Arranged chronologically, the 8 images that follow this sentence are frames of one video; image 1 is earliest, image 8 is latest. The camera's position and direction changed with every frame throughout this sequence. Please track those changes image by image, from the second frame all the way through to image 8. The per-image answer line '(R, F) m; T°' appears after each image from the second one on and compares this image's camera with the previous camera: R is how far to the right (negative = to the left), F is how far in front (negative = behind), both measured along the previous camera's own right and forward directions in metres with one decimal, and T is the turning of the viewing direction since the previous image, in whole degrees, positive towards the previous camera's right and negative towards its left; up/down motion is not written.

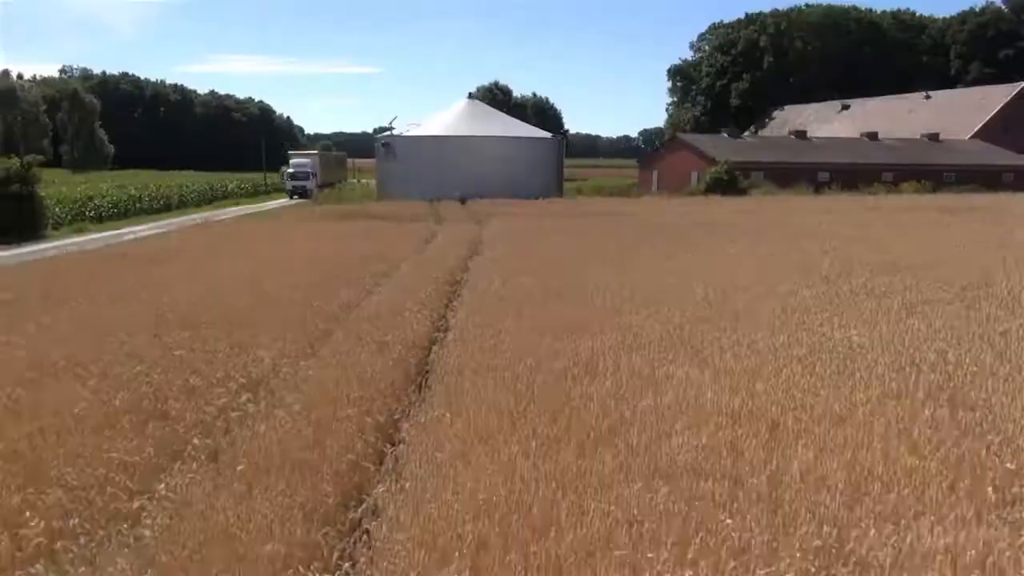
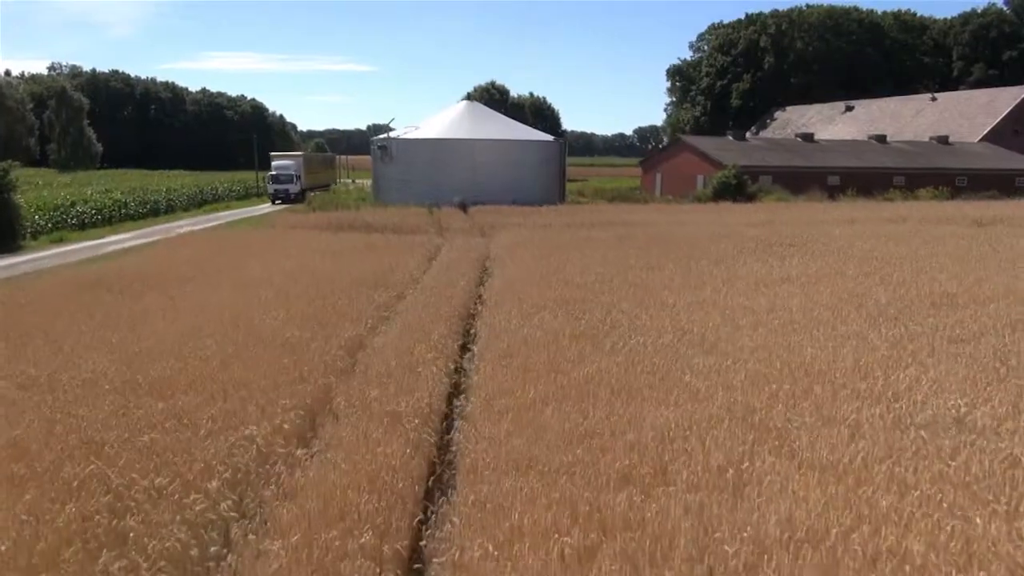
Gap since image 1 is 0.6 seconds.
(-0.5, +1.5) m; 0°
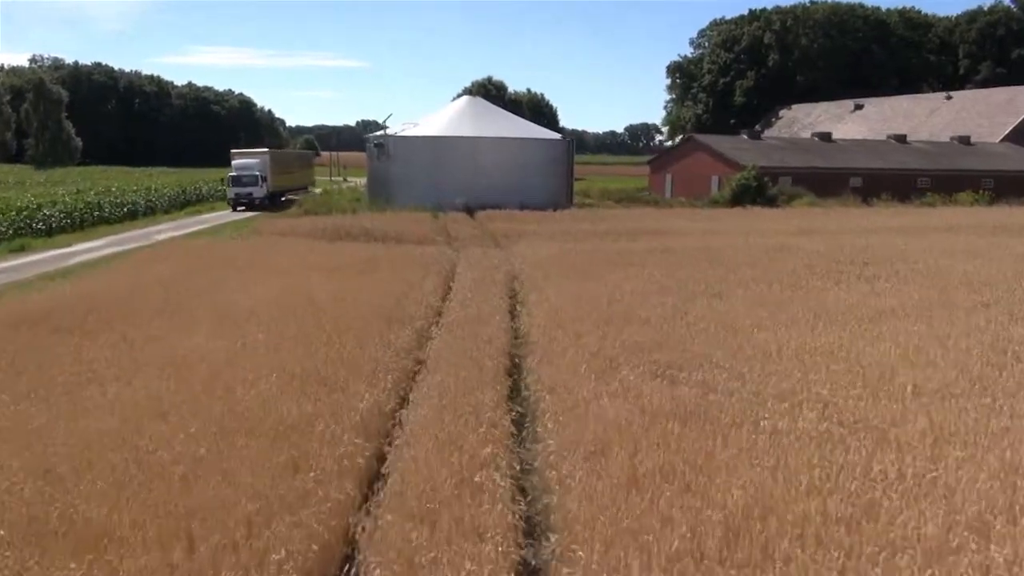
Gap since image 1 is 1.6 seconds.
(-1.0, +2.9) m; +1°
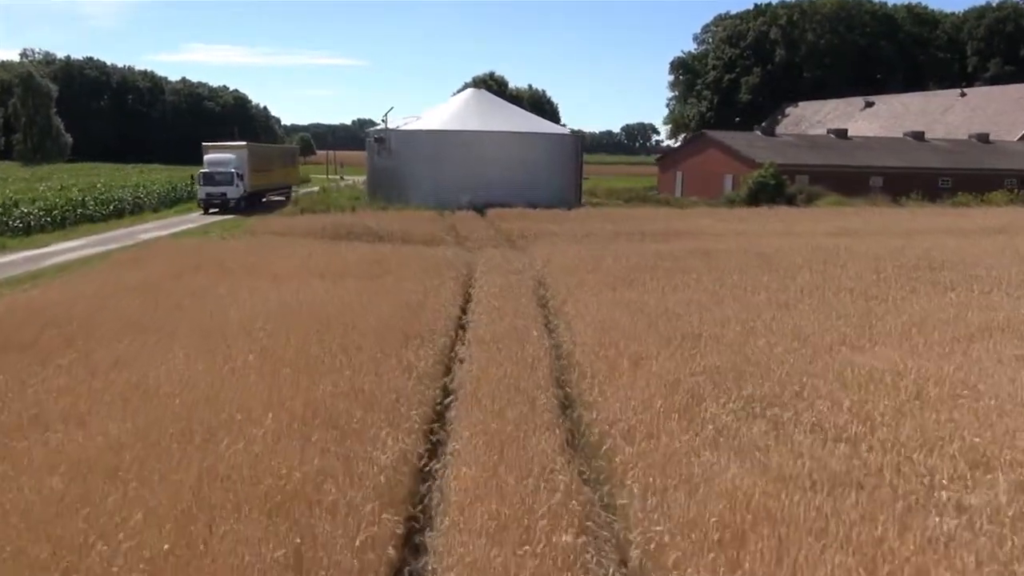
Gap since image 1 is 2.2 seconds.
(-0.7, +2.0) m; 0°
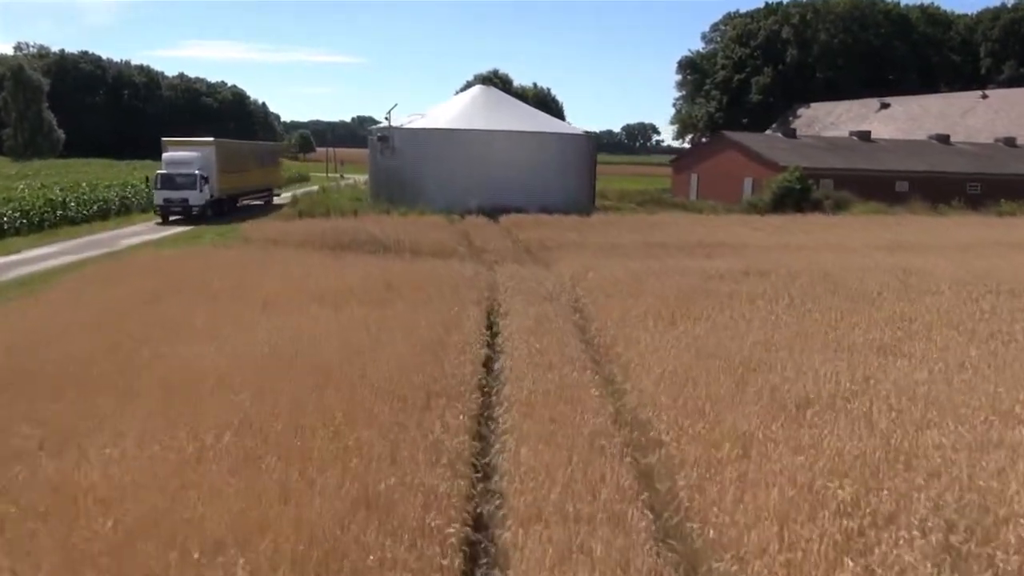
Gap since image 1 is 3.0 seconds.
(-0.7, +2.3) m; 0°
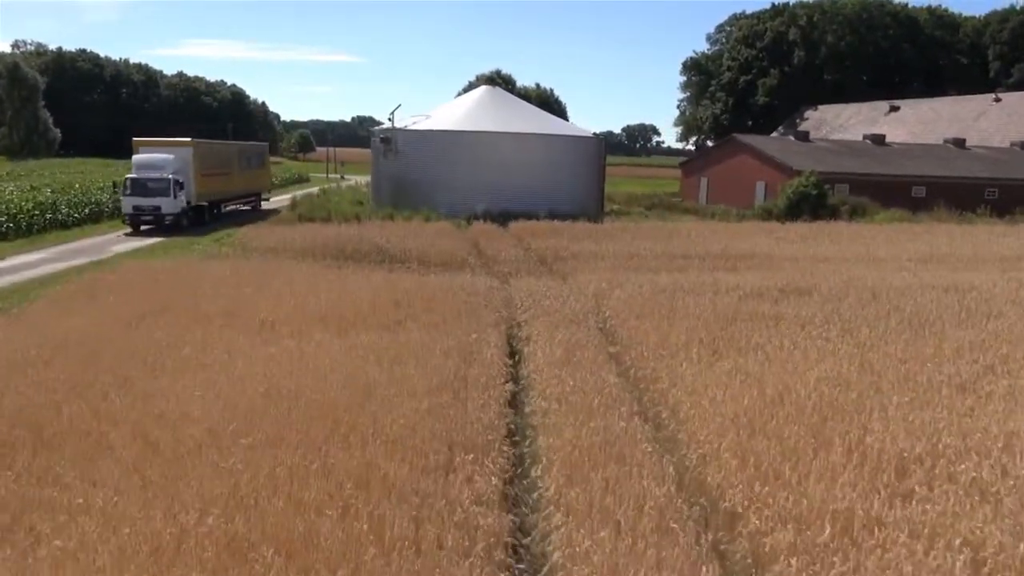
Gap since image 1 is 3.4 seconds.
(-0.4, +1.2) m; 0°
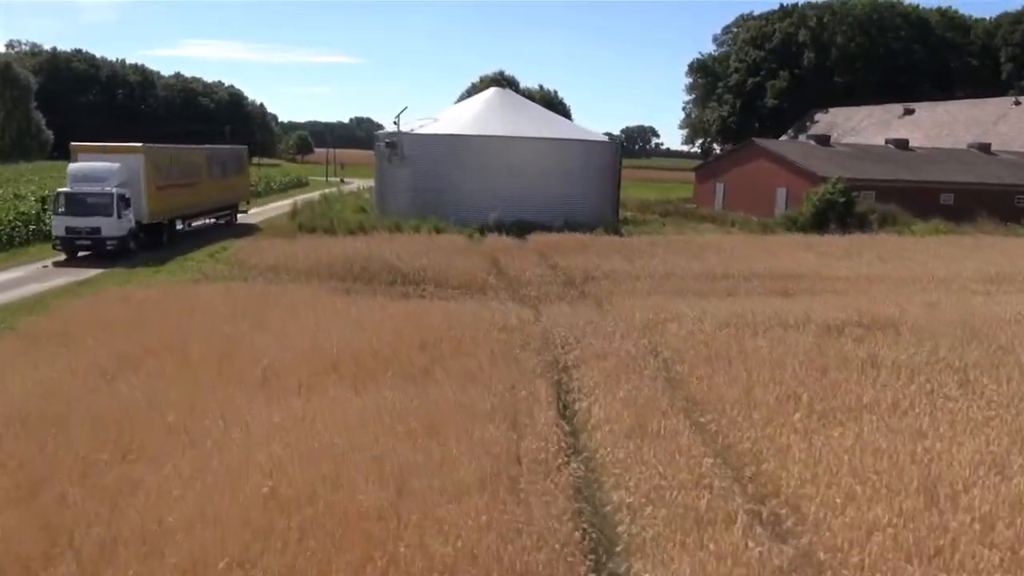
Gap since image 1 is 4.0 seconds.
(-0.8, +1.9) m; 0°
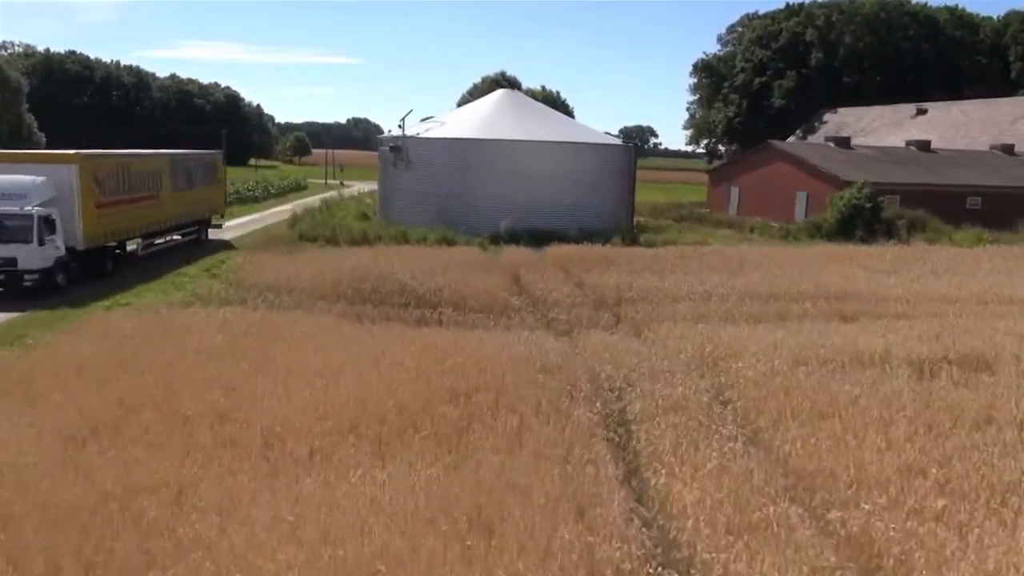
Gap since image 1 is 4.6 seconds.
(-0.7, +1.7) m; 0°
